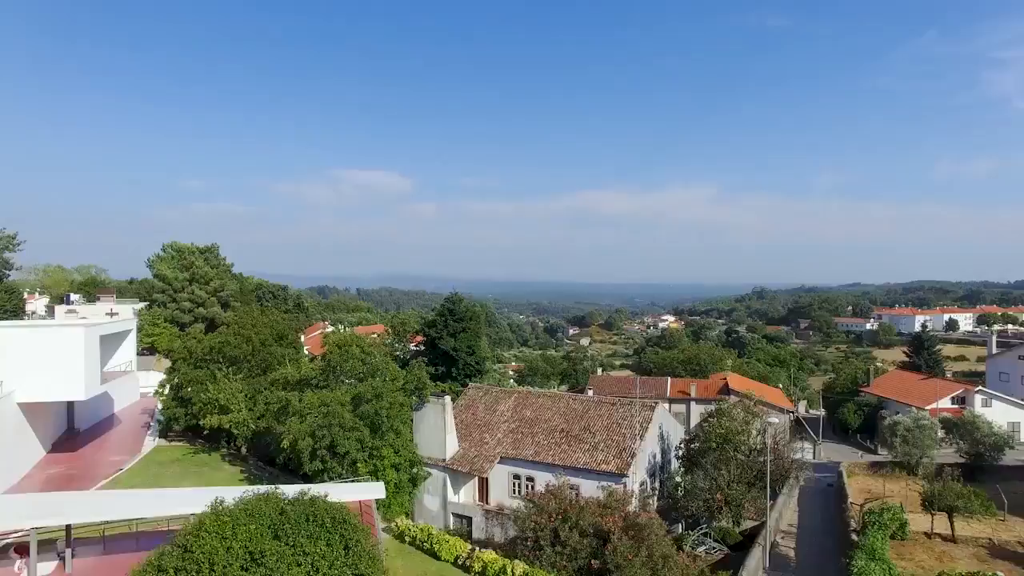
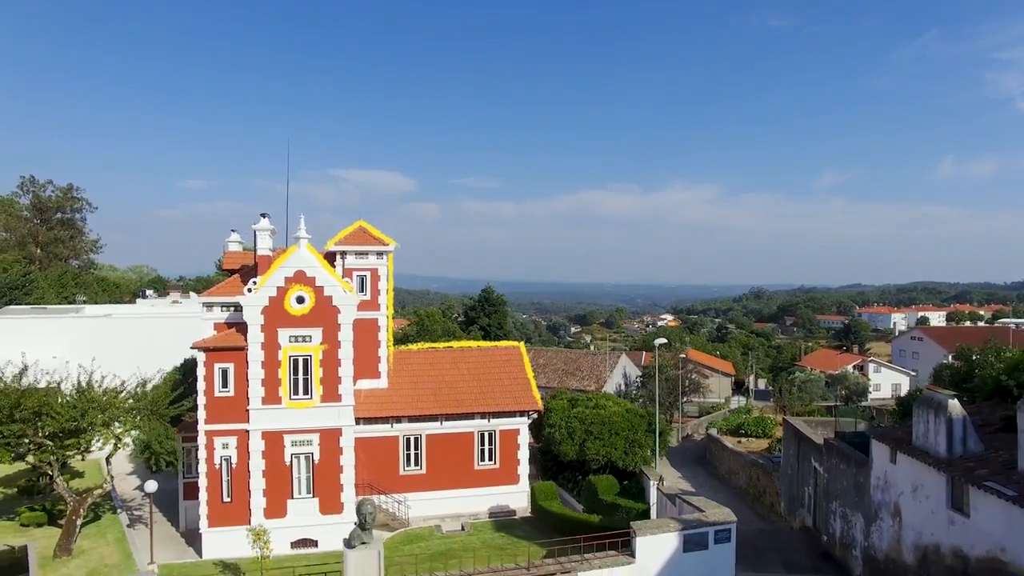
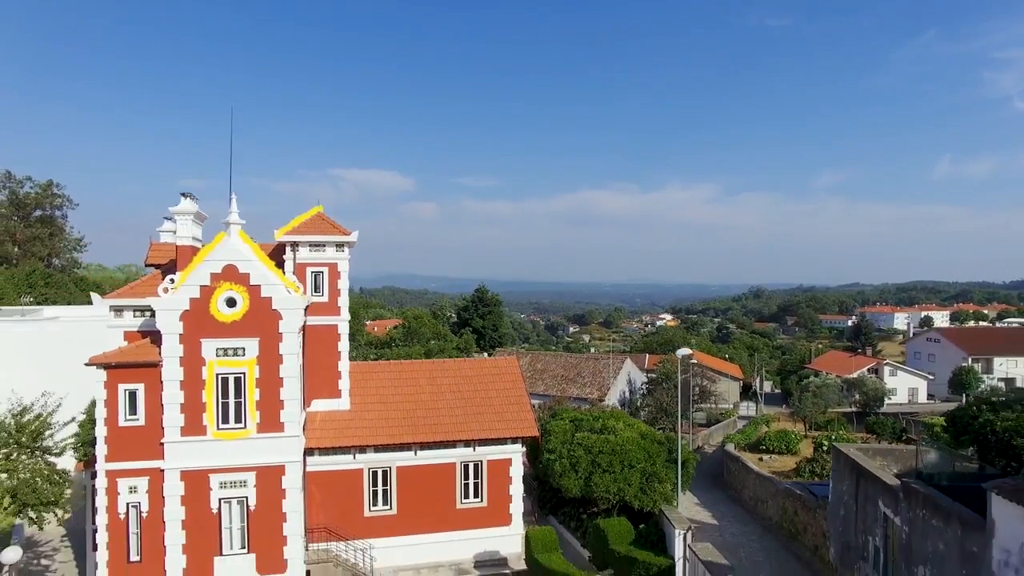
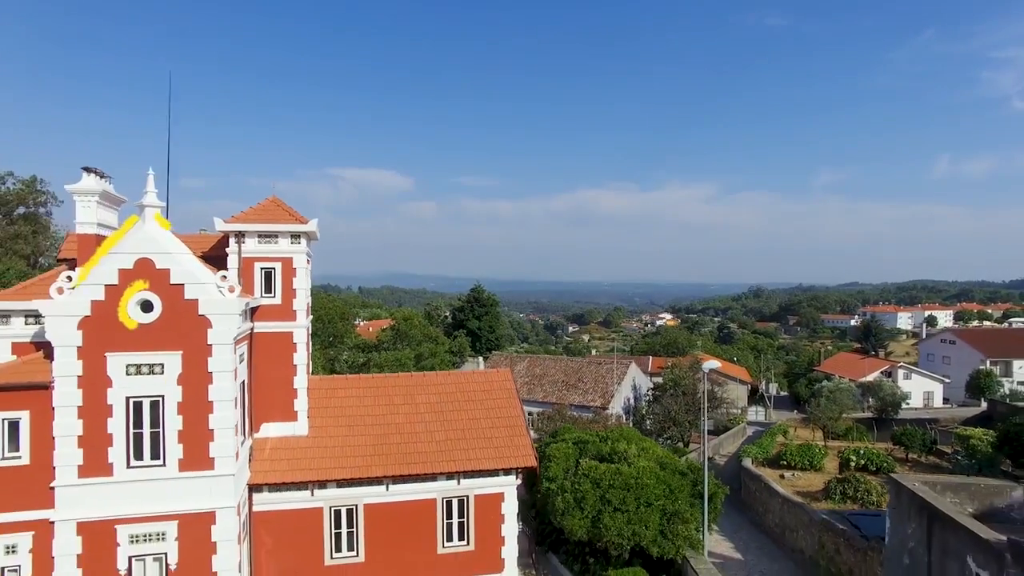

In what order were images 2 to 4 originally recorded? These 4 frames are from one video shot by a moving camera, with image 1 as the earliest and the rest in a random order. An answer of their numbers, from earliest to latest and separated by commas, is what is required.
4, 3, 2
